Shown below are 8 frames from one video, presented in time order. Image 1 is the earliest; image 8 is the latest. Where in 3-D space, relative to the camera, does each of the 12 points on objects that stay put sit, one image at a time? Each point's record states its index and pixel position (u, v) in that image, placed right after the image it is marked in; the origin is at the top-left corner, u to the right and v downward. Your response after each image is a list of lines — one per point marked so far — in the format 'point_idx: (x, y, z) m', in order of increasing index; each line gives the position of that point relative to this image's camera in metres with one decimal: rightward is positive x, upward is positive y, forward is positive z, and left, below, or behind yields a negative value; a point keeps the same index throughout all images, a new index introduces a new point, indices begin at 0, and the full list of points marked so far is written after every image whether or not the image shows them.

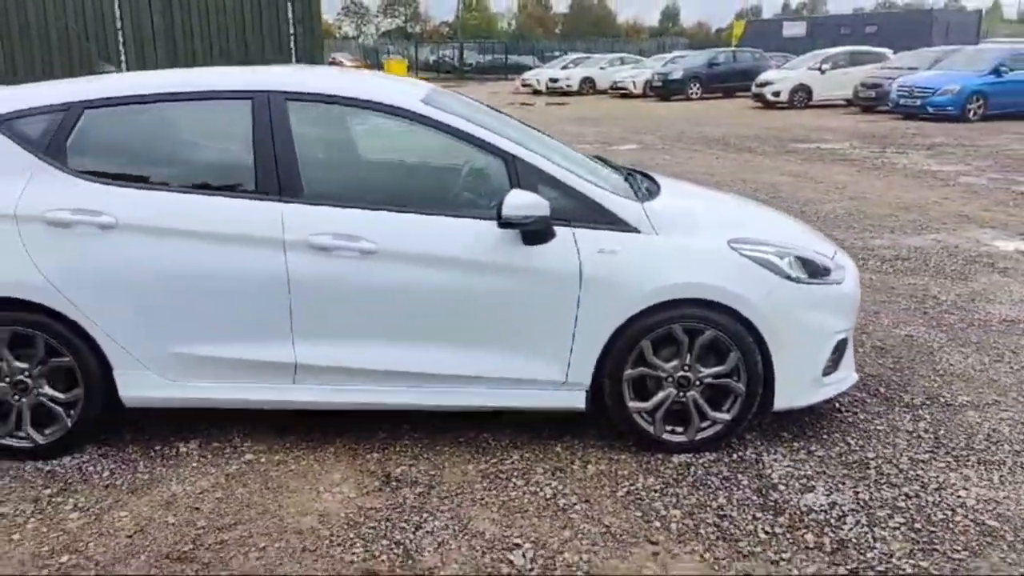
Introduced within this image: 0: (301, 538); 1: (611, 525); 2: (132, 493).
0: (-0.7, -0.9, +3.1) m
1: (+0.4, -0.8, +3.2) m
2: (-1.5, -0.8, +3.5) m
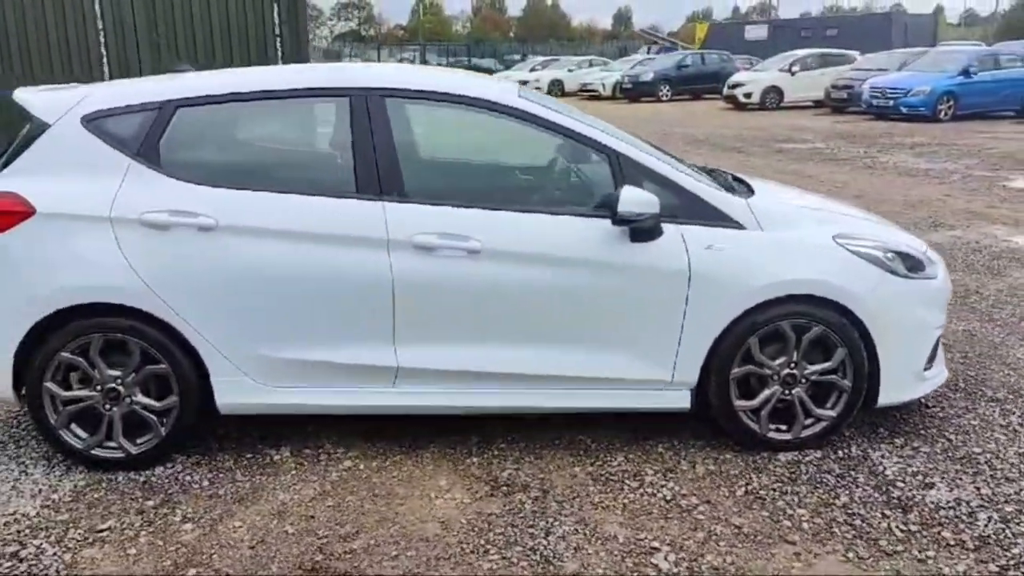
0: (-0.3, -0.9, +3.0) m
1: (+0.8, -0.8, +3.2) m
2: (-1.0, -0.8, +3.4) m
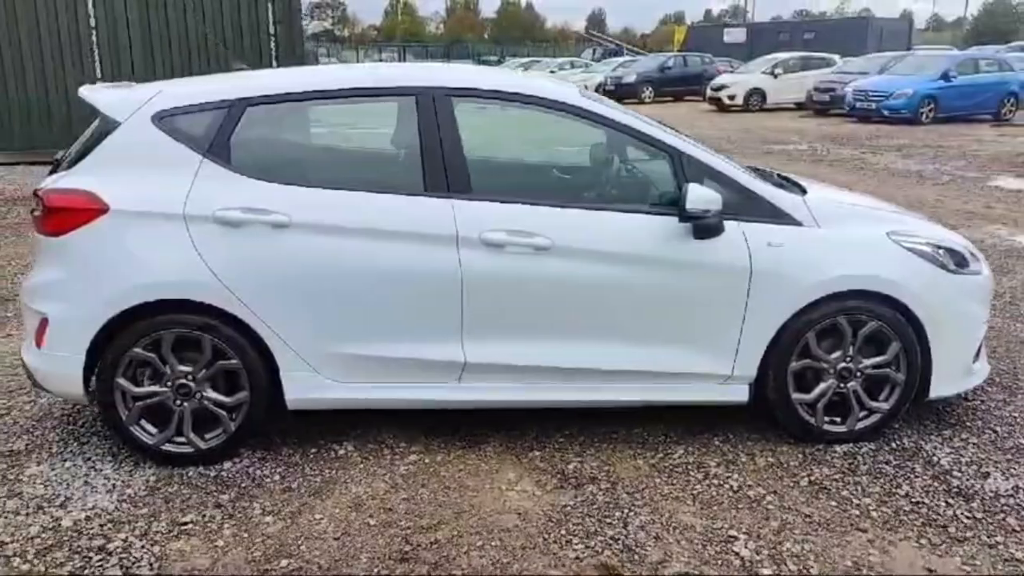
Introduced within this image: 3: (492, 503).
0: (0.0, -0.9, +3.1) m
1: (+1.1, -0.8, +3.2) m
2: (-0.7, -0.8, +3.4) m
3: (-0.1, -0.8, +3.4) m
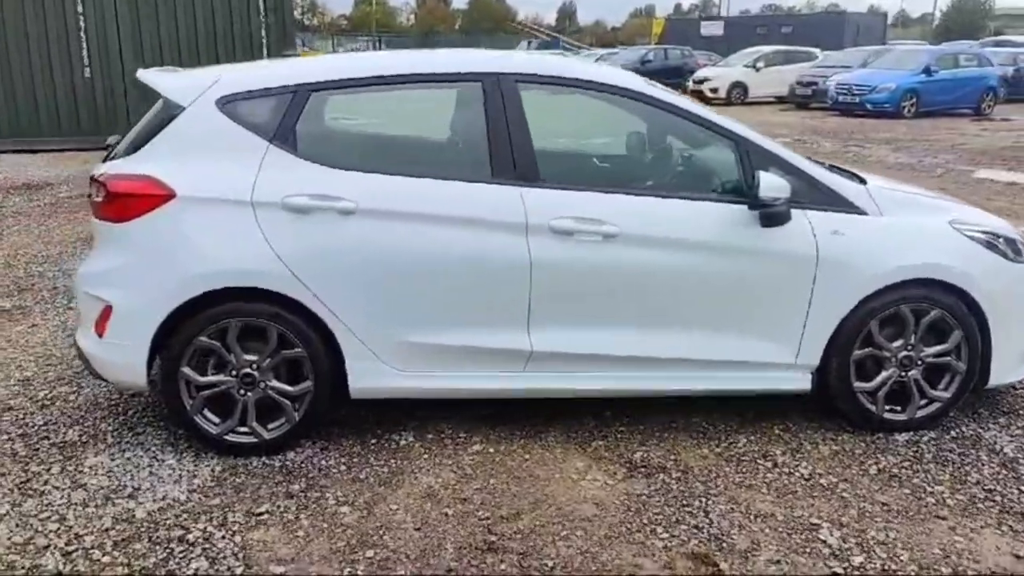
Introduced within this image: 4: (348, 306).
0: (+0.3, -0.8, +3.1) m
1: (+1.4, -0.8, +3.2) m
2: (-0.5, -0.7, +3.4) m
3: (+0.2, -0.8, +3.3) m
4: (-0.6, -0.1, +3.5) m
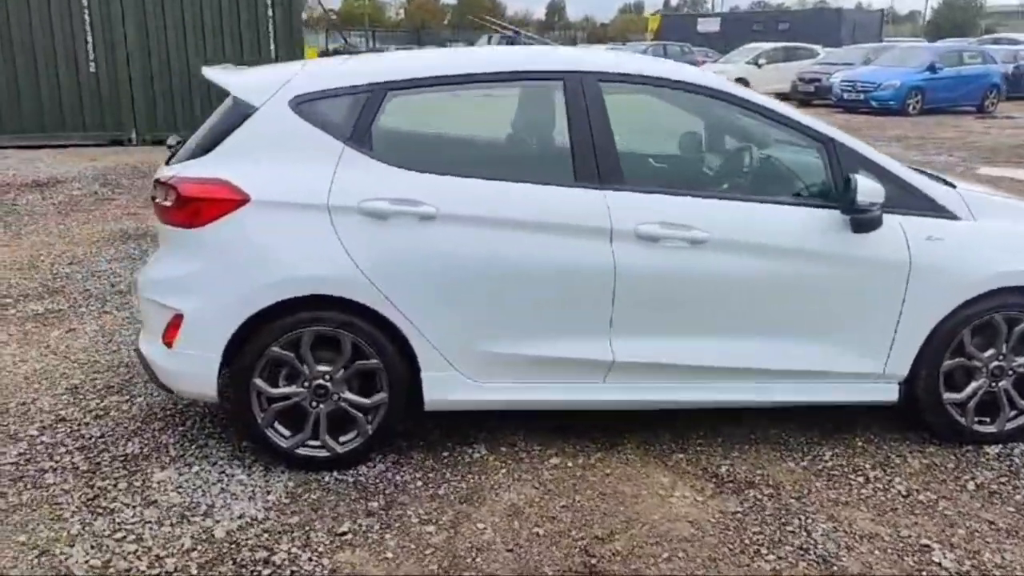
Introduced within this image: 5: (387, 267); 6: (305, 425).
0: (+0.6, -0.9, +3.0) m
1: (+1.7, -0.8, +3.1) m
2: (-0.2, -0.8, +3.2) m
3: (+0.5, -0.8, +3.2) m
4: (-0.3, -0.1, +3.4) m
5: (-0.5, +0.1, +3.3) m
6: (-0.8, -0.5, +3.4) m
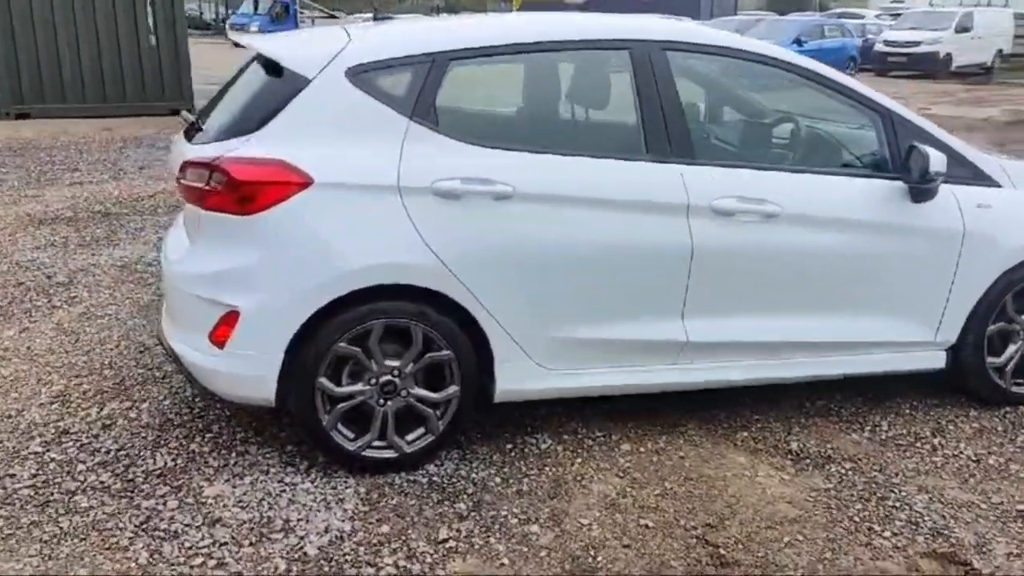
0: (+1.0, -0.8, +2.9) m
1: (+2.0, -0.7, +3.2) m
2: (+0.2, -0.7, +3.1) m
3: (+0.8, -0.7, +3.1) m
4: (0.0, 0.0, +3.1) m
5: (-0.2, +0.1, +3.0) m
6: (-0.5, -0.5, +3.1) m
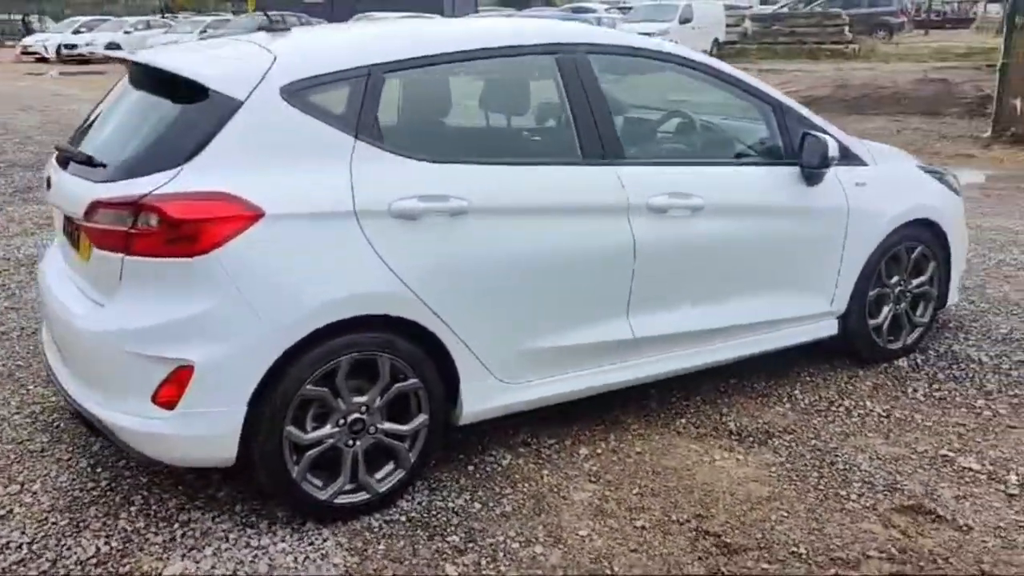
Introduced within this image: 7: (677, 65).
0: (+0.9, -0.7, +3.1) m
1: (+1.8, -0.5, +3.6) m
2: (+0.1, -0.8, +3.0) m
3: (+0.7, -0.7, +3.3) m
4: (-0.2, -0.1, +3.0) m
5: (-0.3, 0.0, +2.9) m
6: (-0.6, -0.6, +2.9) m
7: (+0.7, +0.9, +3.6) m
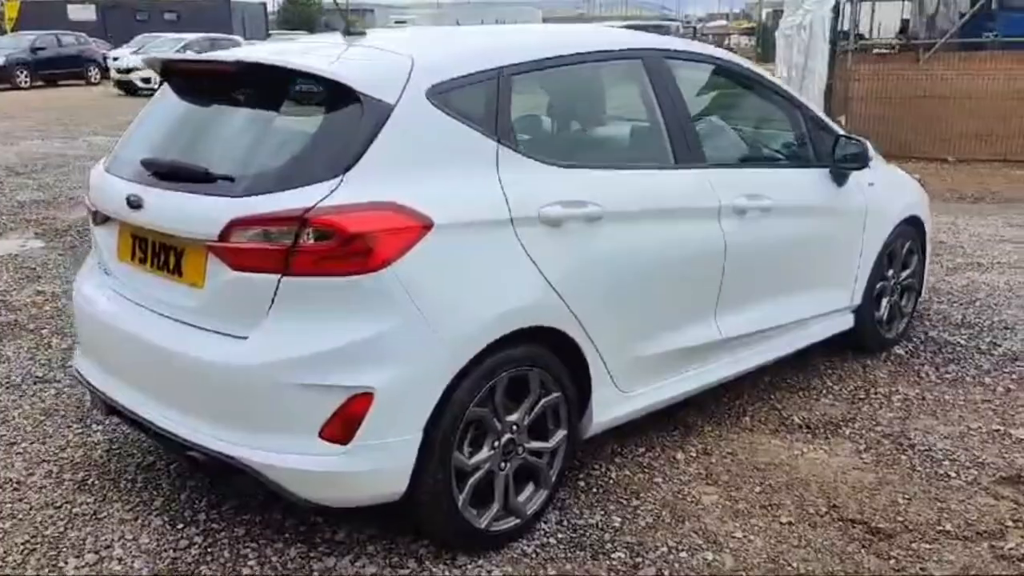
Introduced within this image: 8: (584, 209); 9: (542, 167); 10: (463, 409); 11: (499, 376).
0: (+1.4, -0.7, +3.2) m
1: (+2.1, -0.5, +4.0) m
2: (+0.6, -0.8, +3.0) m
3: (+1.1, -0.7, +3.3) m
4: (+0.3, -0.1, +2.9) m
5: (+0.2, 0.0, +2.8) m
6: (-0.1, -0.6, +2.7) m
7: (+0.9, +0.9, +3.7) m
8: (+0.2, +0.2, +2.8) m
9: (+0.1, +0.4, +2.8) m
10: (-0.1, -0.3, +2.5) m
11: (0.0, -0.3, +2.6) m
